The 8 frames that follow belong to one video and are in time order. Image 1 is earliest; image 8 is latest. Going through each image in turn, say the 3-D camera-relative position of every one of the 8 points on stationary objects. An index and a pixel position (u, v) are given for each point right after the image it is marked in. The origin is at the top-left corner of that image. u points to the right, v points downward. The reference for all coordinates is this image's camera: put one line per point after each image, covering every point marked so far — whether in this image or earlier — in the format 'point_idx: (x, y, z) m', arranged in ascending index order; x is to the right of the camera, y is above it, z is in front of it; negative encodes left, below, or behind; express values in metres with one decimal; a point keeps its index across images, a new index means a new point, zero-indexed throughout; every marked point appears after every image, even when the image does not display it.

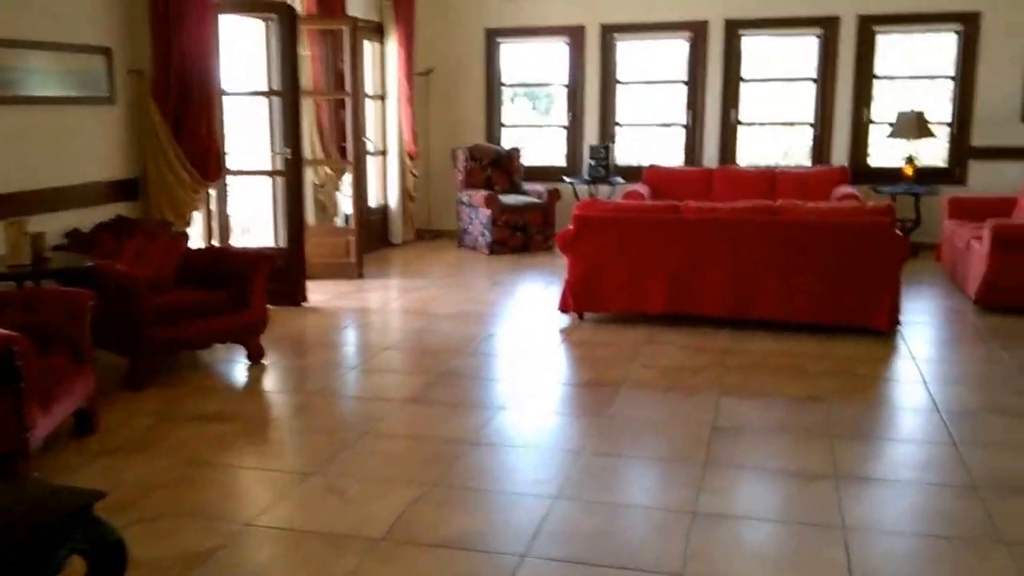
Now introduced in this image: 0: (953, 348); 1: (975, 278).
0: (+2.3, -0.3, +5.5) m
1: (+2.9, +0.1, +6.6) m
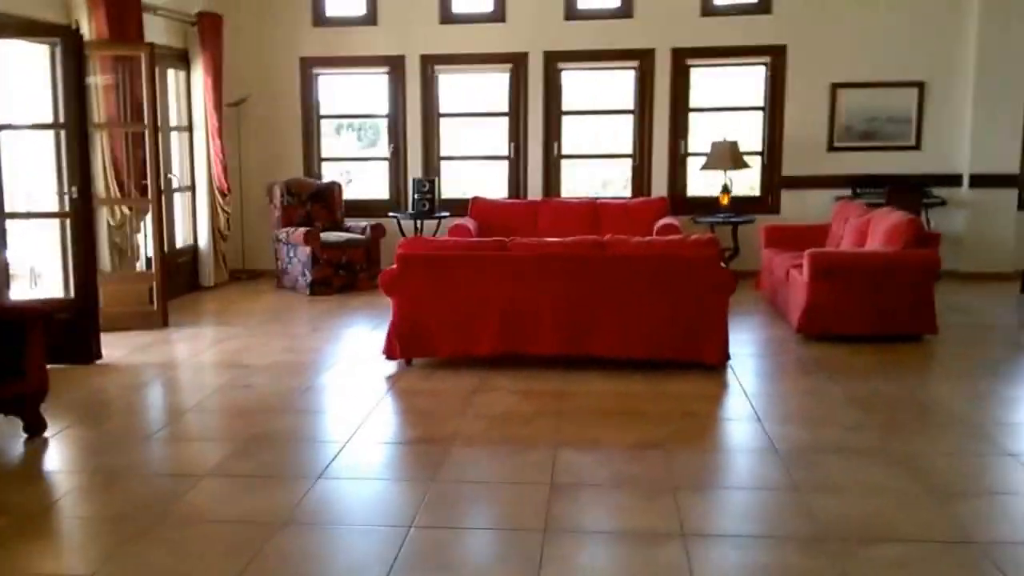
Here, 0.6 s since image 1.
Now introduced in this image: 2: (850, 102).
0: (+1.4, -0.5, +5.5) m
1: (+1.8, -0.1, +6.7) m
2: (+2.9, +1.6, +8.9) m
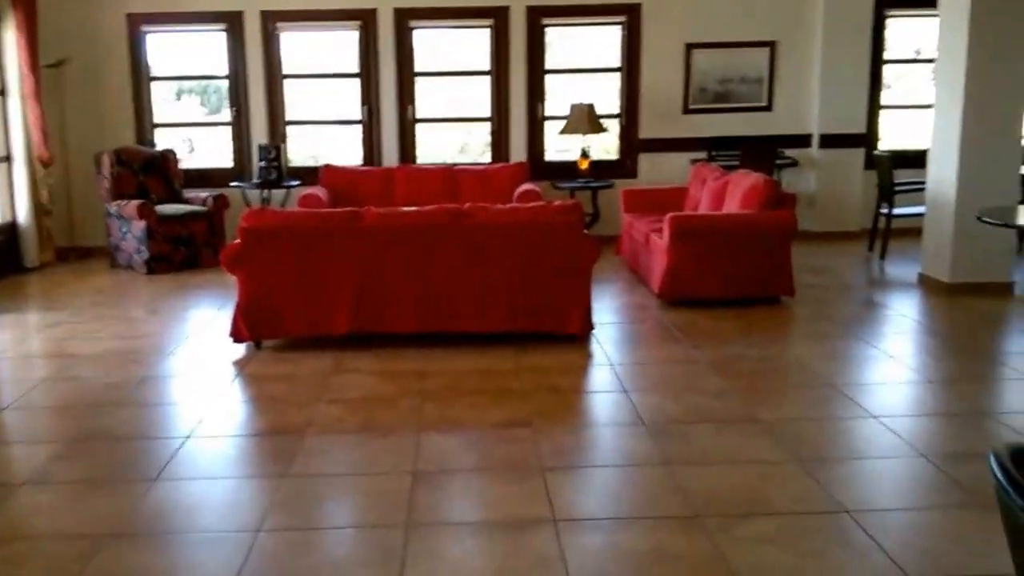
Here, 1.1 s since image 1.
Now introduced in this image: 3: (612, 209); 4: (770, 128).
0: (+0.7, -0.3, +5.4) m
1: (+0.9, +0.1, +6.6) m
2: (+1.6, +1.9, +8.9) m
3: (+0.9, +0.7, +9.1) m
4: (+2.3, +1.4, +9.1) m
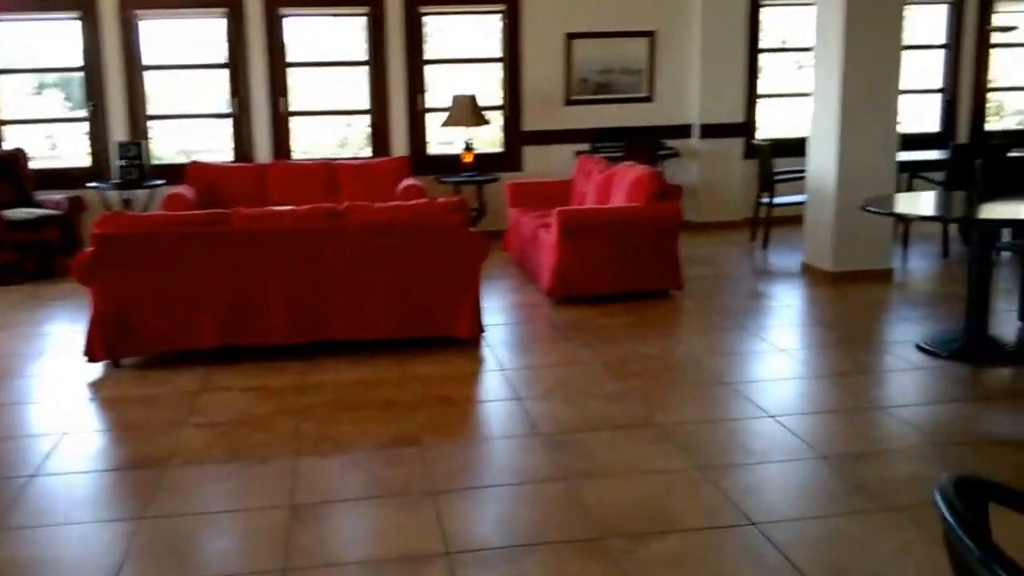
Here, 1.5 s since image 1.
0: (+0.1, -0.3, +5.2) m
1: (+0.2, +0.1, +6.4) m
2: (+0.6, +2.0, +8.8) m
3: (-0.1, +0.7, +8.9) m
4: (+1.2, +1.5, +9.0) m
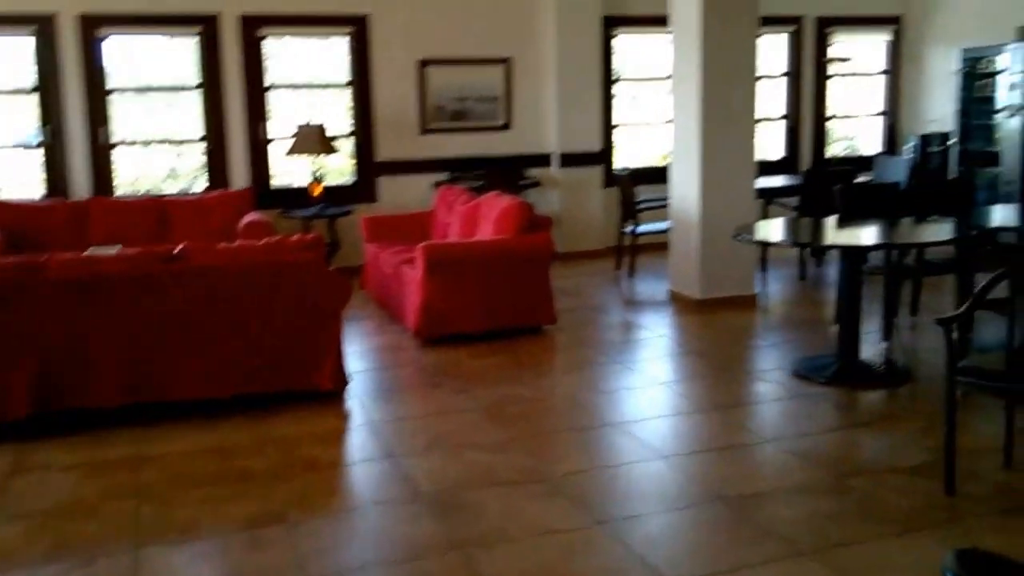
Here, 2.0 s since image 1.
0: (-0.5, -0.5, +4.8) m
1: (-0.6, -0.1, +6.0) m
2: (-0.6, +1.7, +8.4) m
3: (-1.3, +0.4, +8.4) m
4: (0.0, +1.2, +8.7) m
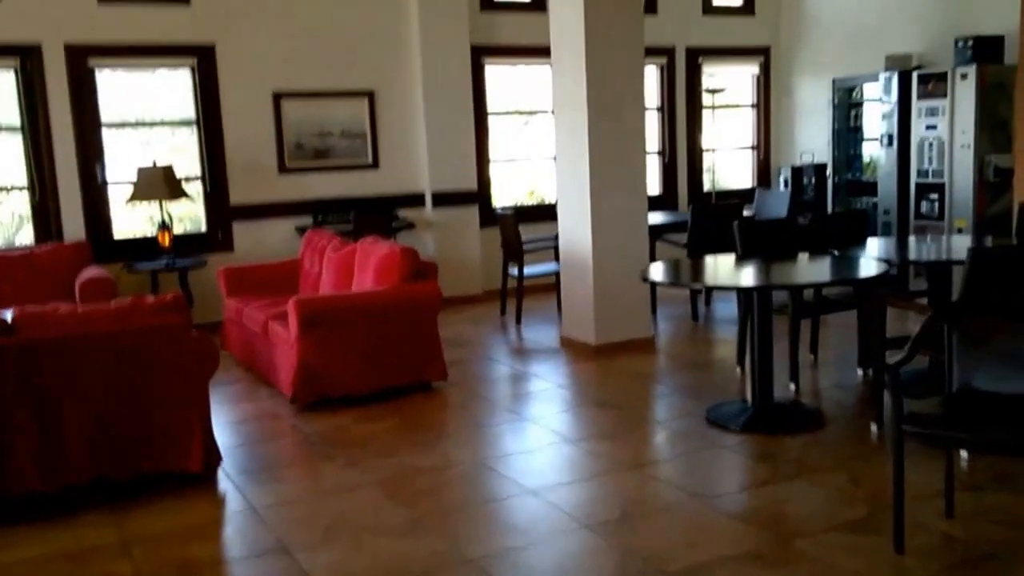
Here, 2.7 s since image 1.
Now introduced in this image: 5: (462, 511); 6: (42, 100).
0: (-0.9, -0.8, +4.1) m
1: (-1.2, -0.4, +5.3) m
2: (-1.6, +1.3, +7.8) m
3: (-2.2, 0.0, +7.6) m
4: (-1.1, +0.8, +8.1) m
5: (-0.2, -0.8, +3.7) m
6: (-3.1, +1.2, +7.0) m
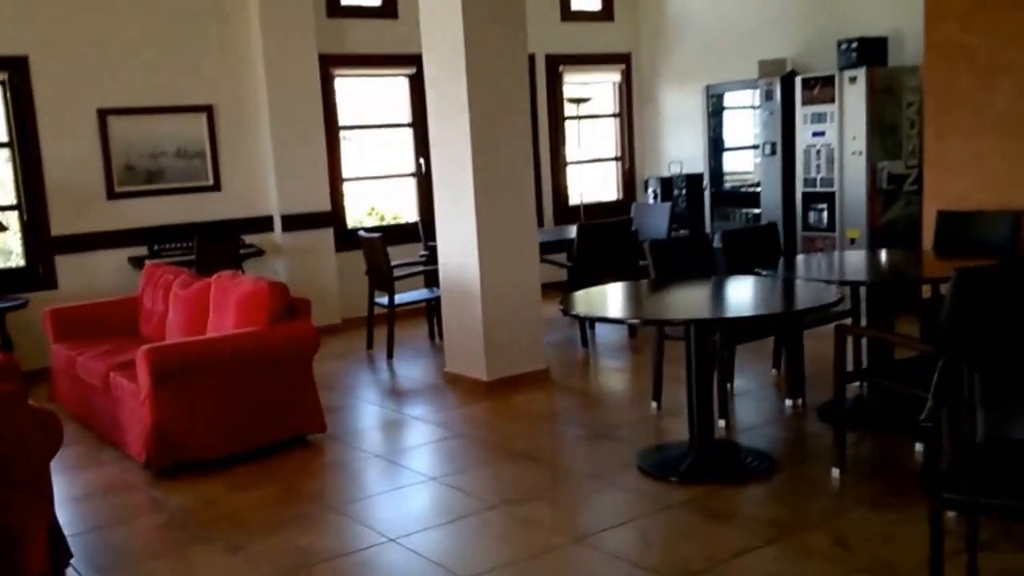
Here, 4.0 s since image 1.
0: (-1.1, -0.9, +3.3) m
1: (-1.6, -0.6, +4.4) m
2: (-2.5, +1.0, +6.8) m
3: (-3.1, -0.3, +6.5) m
4: (-2.0, +0.5, +7.2) m
5: (-0.4, -1.0, +3.0) m
6: (-3.9, +0.9, +5.8) m
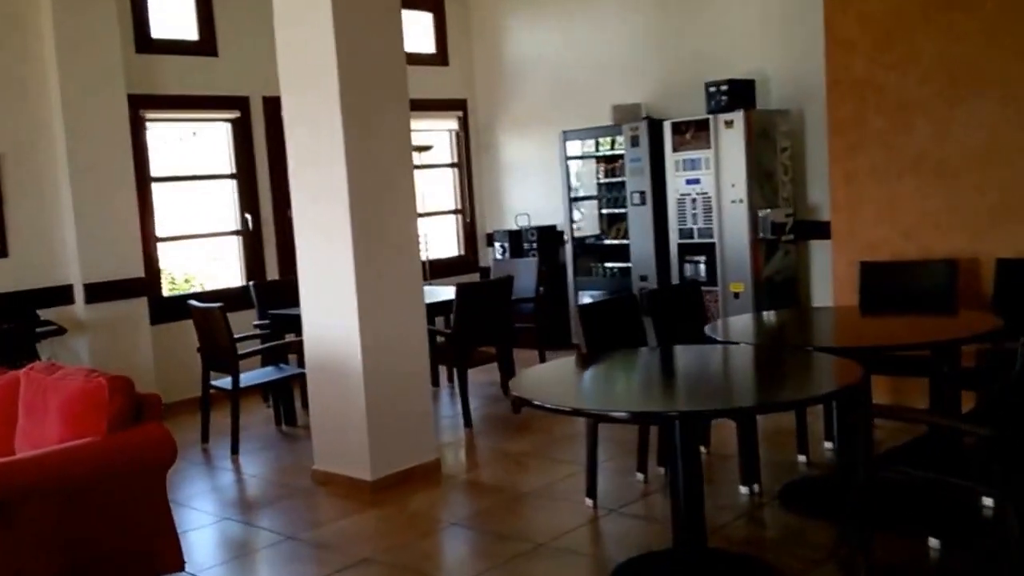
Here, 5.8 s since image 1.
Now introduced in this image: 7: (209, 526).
0: (-1.1, -1.2, +2.2) m
1: (-1.9, -1.0, +3.2) m
2: (-3.3, +0.5, +5.4) m
3: (-3.7, -0.8, +5.0) m
4: (-2.9, 0.0, +6.0) m
5: (-0.3, -1.2, +2.1) m
6: (-4.4, +0.4, +4.2) m
7: (-1.3, -1.0, +4.4) m
